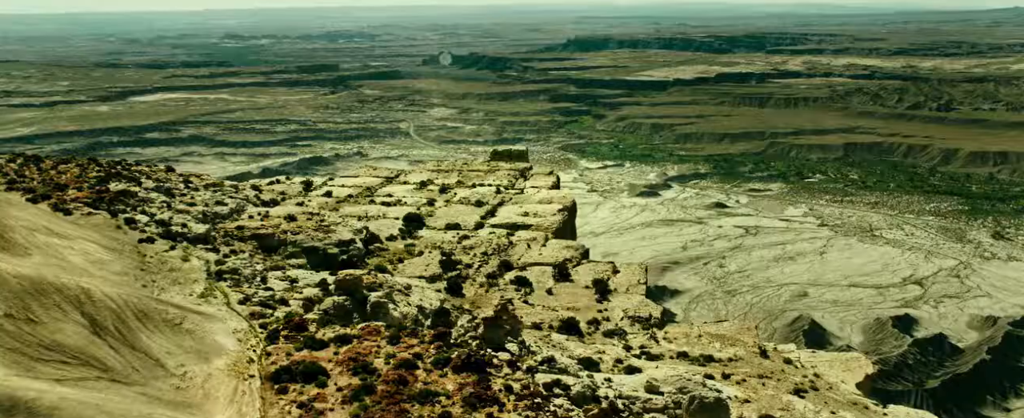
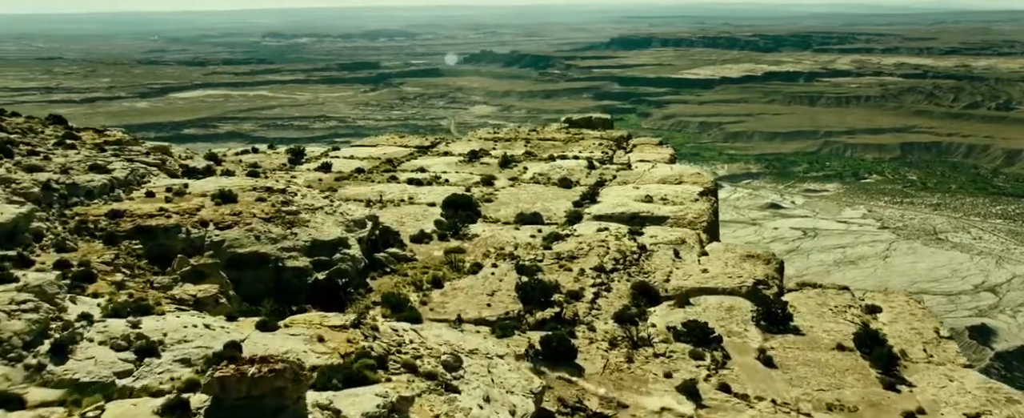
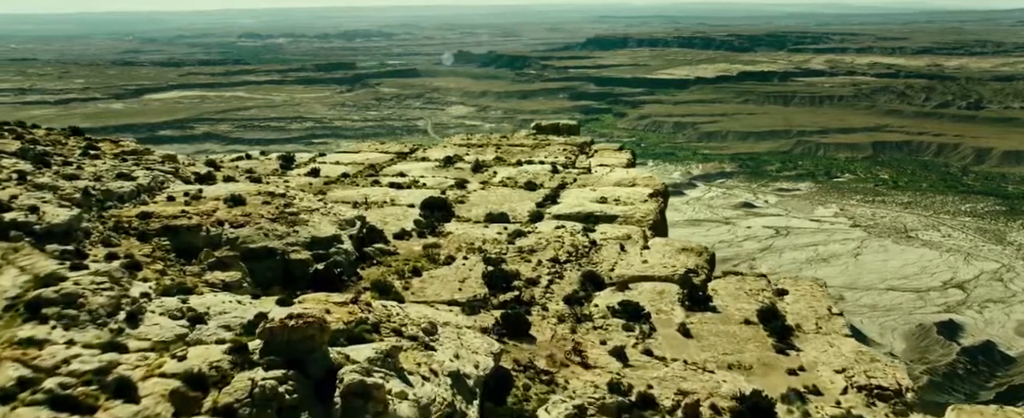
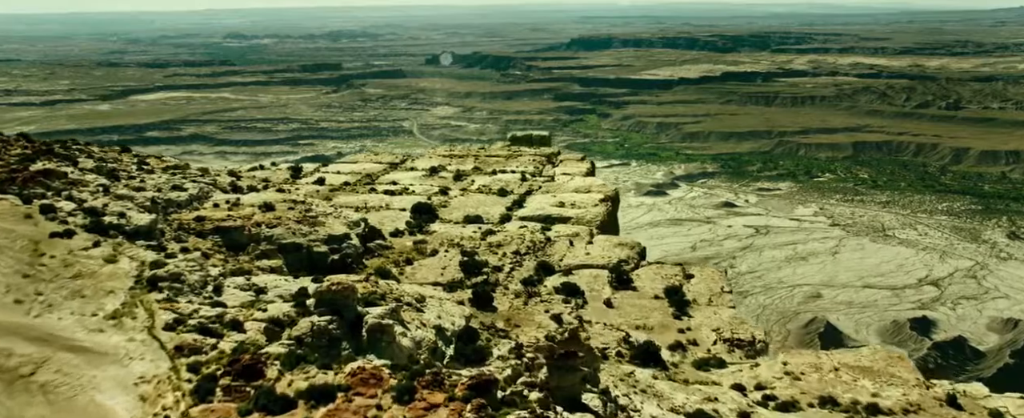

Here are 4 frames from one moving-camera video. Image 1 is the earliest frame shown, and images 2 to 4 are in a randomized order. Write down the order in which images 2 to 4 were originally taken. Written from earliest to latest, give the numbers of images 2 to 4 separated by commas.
4, 3, 2
